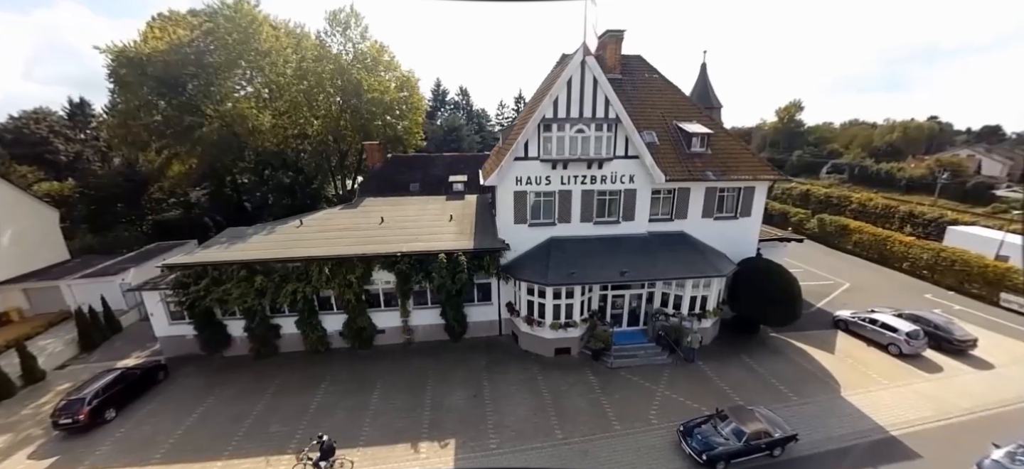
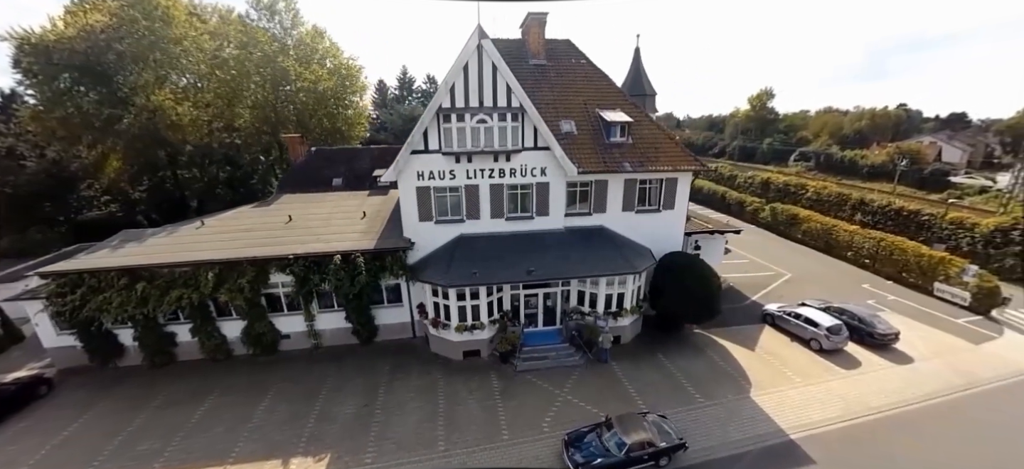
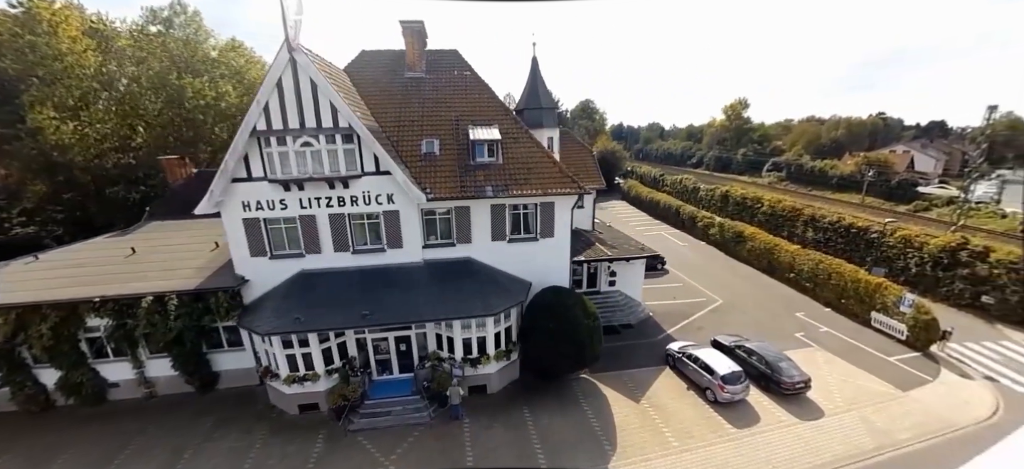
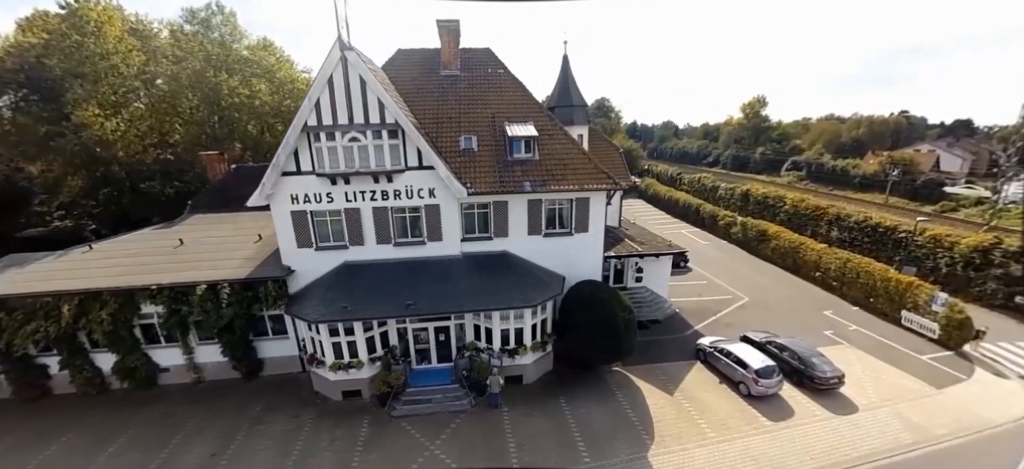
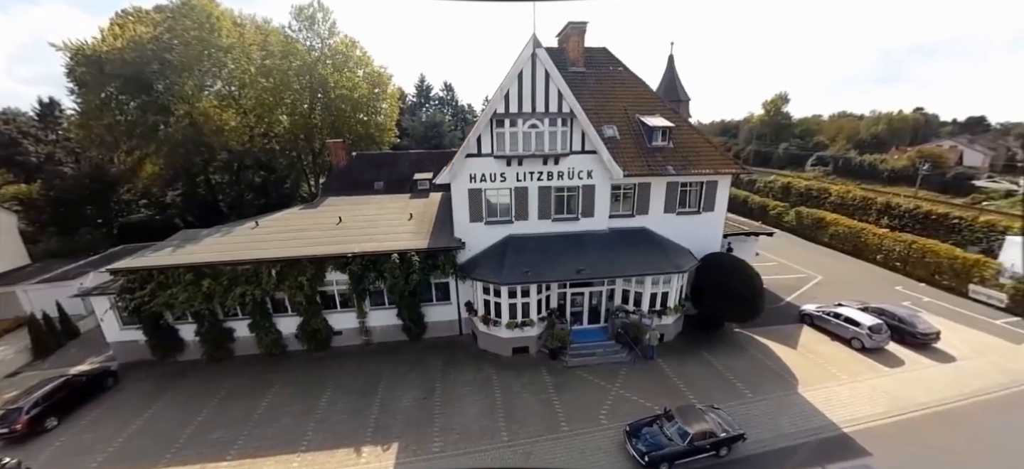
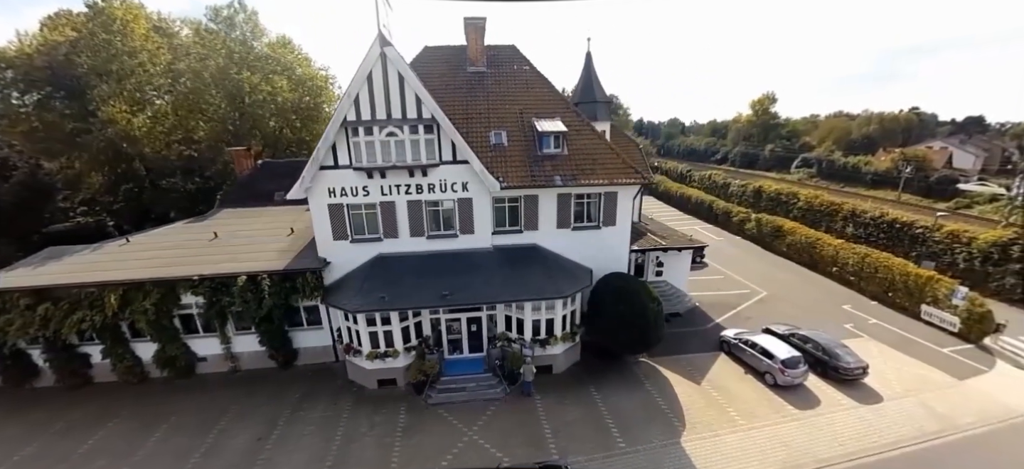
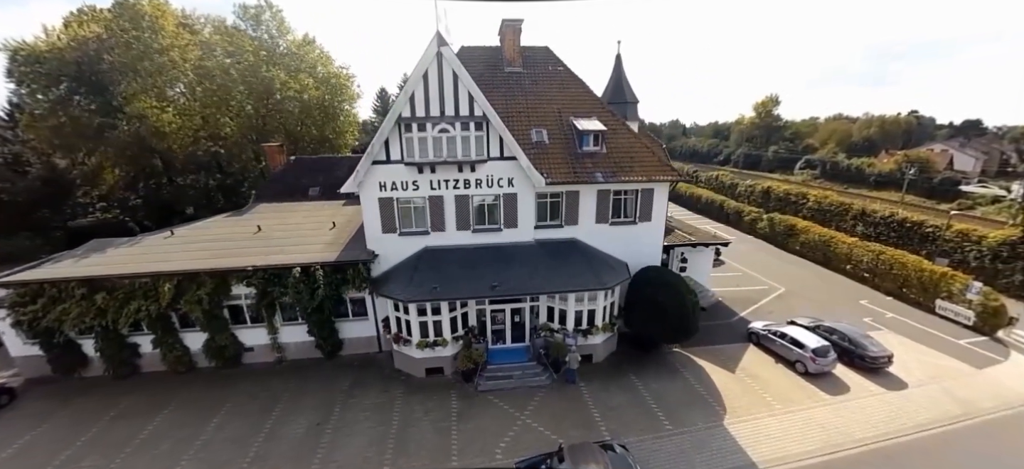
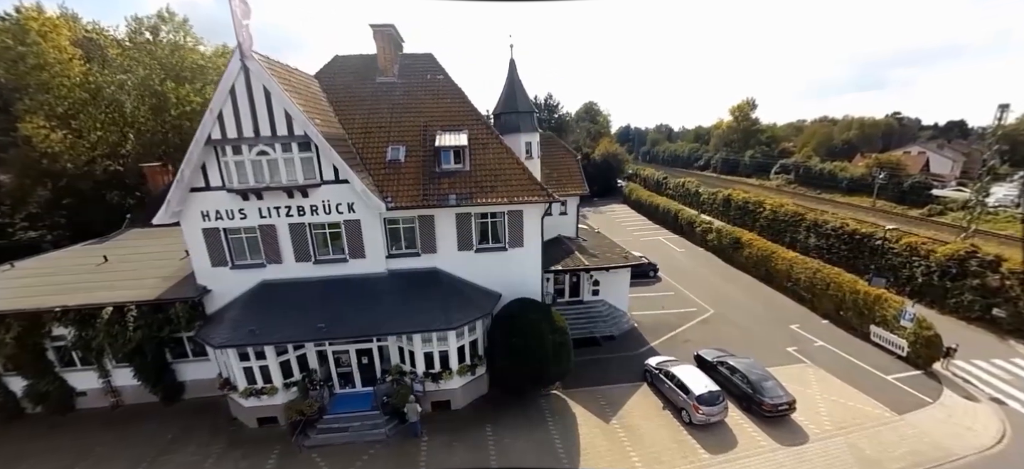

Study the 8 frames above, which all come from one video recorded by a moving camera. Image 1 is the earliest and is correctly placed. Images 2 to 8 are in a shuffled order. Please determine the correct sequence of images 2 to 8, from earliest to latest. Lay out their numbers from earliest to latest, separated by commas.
5, 2, 7, 6, 4, 3, 8
